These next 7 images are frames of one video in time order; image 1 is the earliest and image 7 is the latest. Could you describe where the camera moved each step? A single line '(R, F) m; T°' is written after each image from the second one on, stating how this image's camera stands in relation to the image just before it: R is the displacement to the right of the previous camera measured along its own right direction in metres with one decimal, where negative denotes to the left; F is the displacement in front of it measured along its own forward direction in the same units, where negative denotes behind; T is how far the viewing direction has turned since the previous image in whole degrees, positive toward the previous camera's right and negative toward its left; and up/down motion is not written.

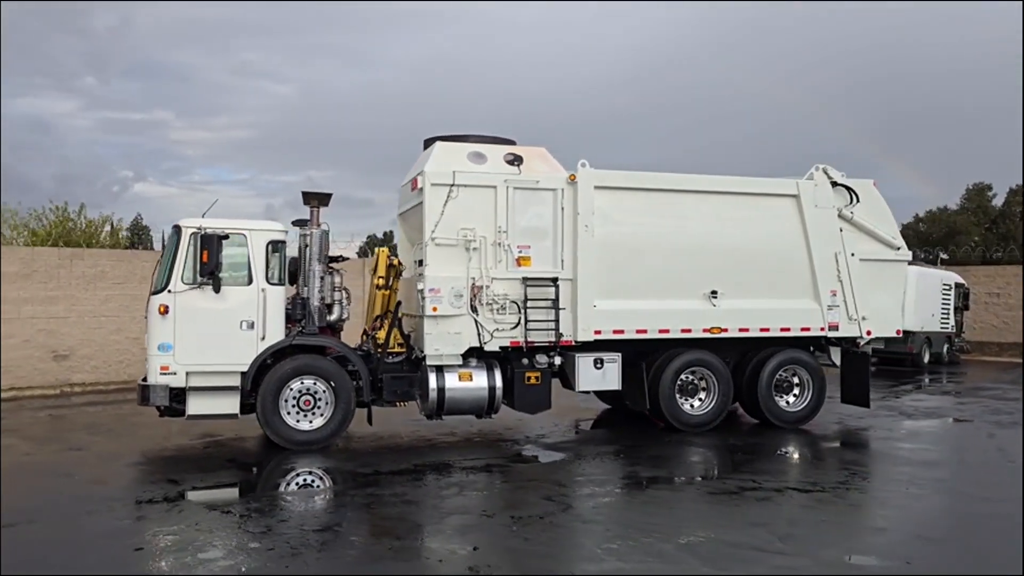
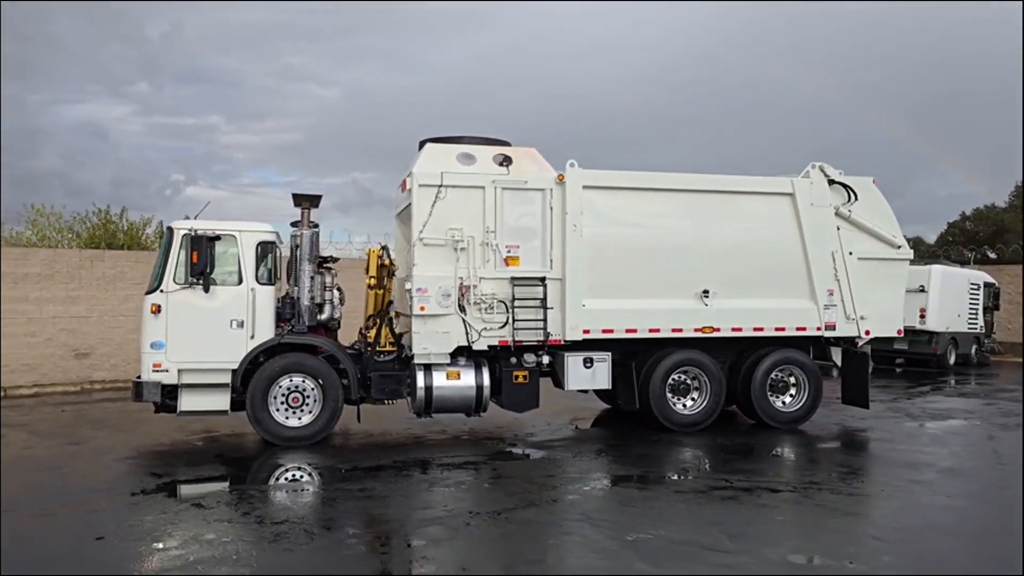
(+0.6, -0.1) m; -3°
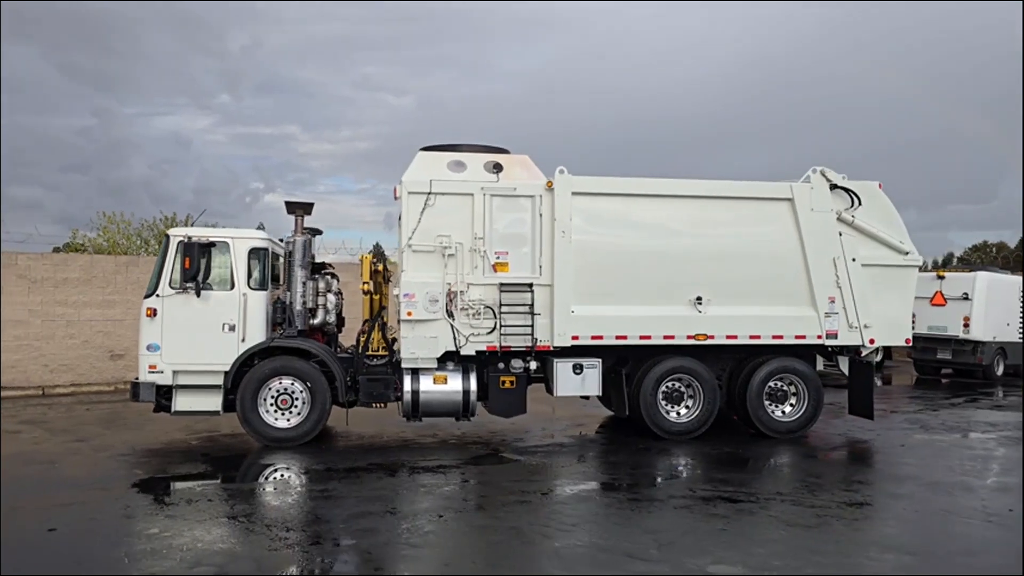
(+0.9, 0.0) m; -5°
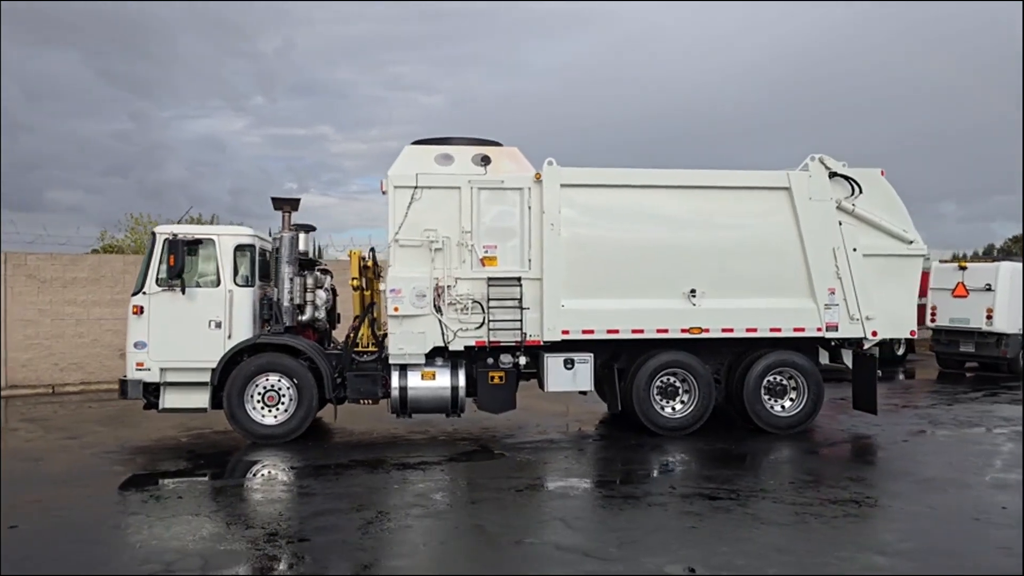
(+0.5, +0.2) m; -2°
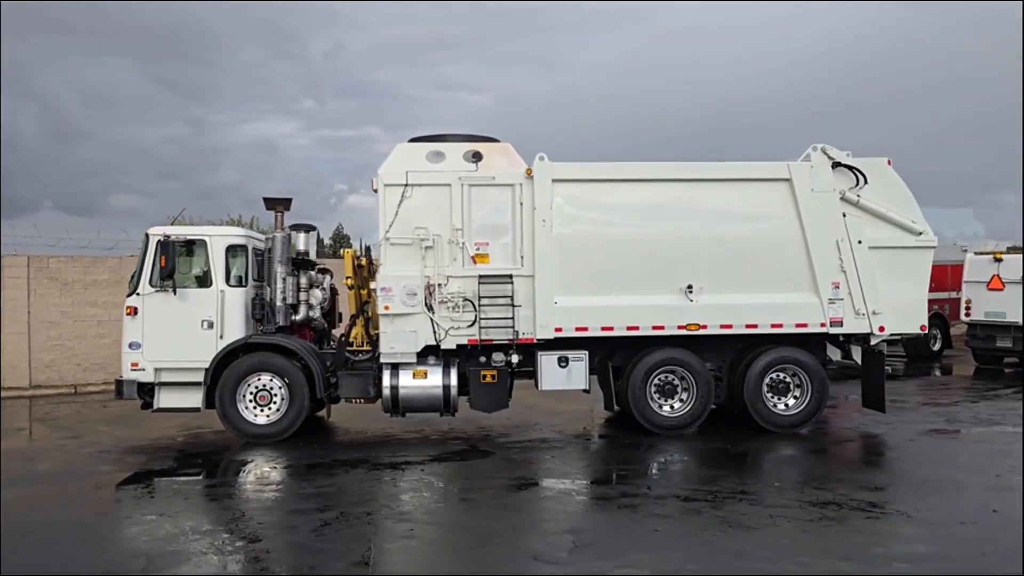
(+0.6, +0.1) m; -3°
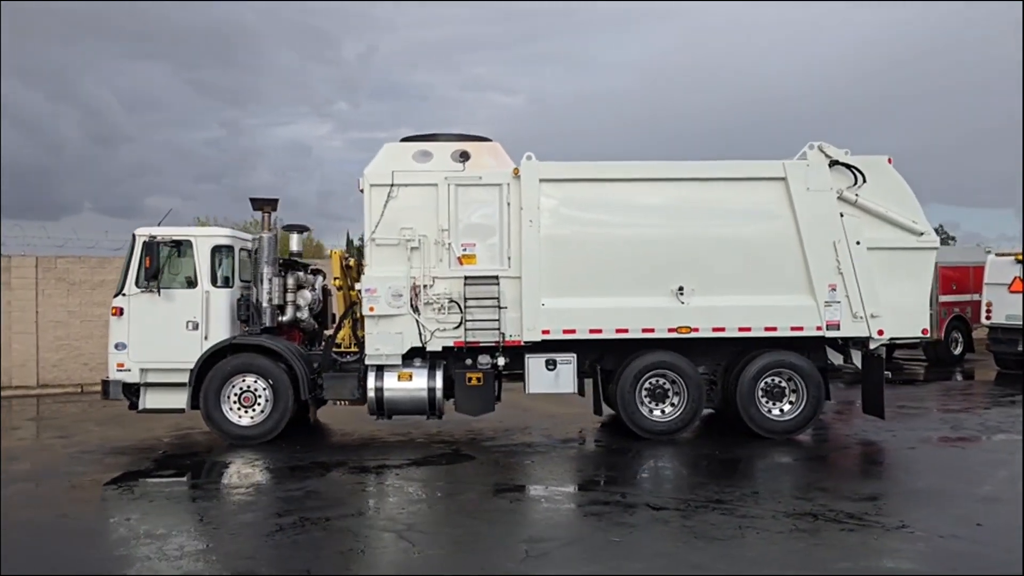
(+0.5, +0.2) m; -2°
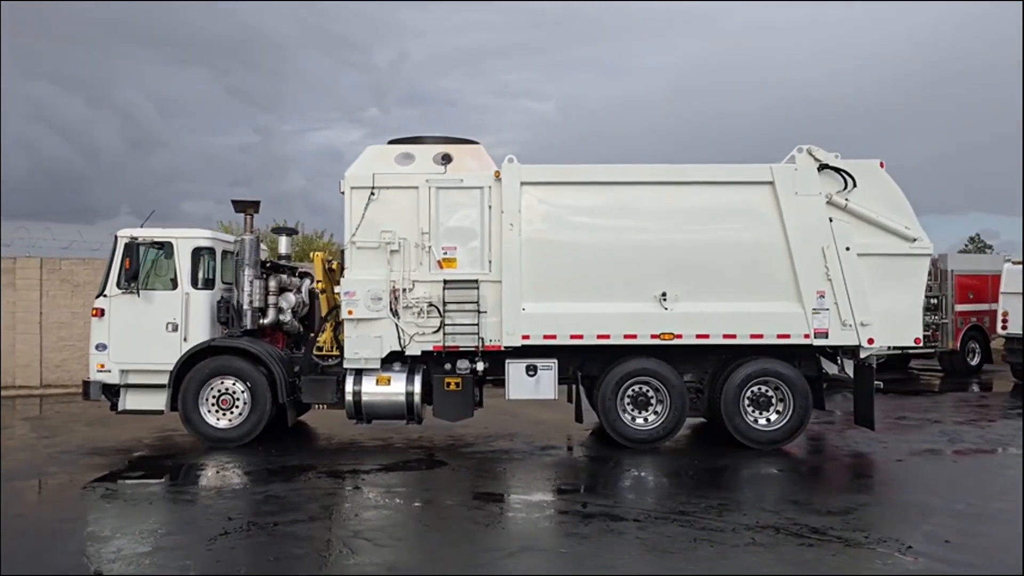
(+0.5, +0.1) m; -2°
